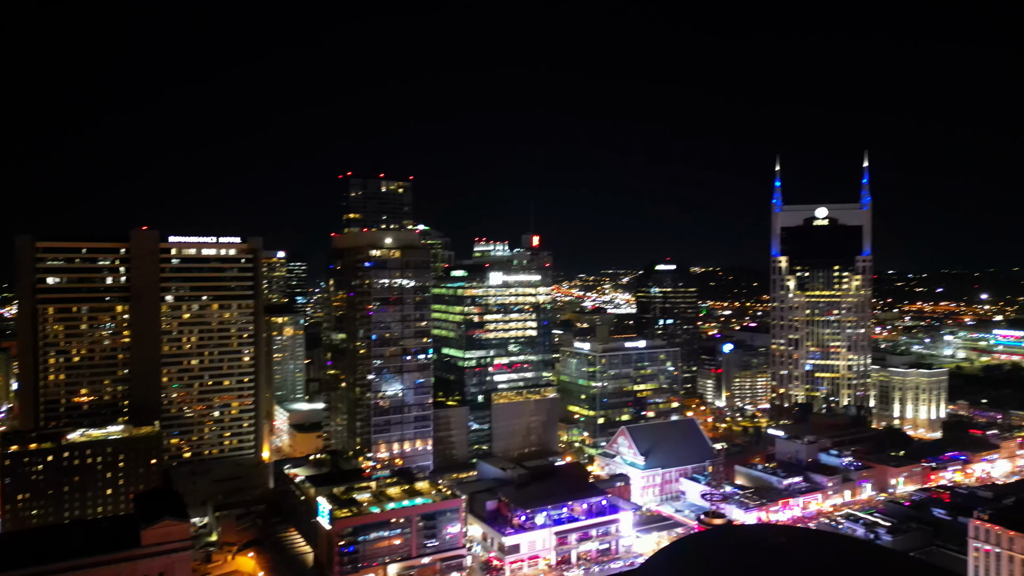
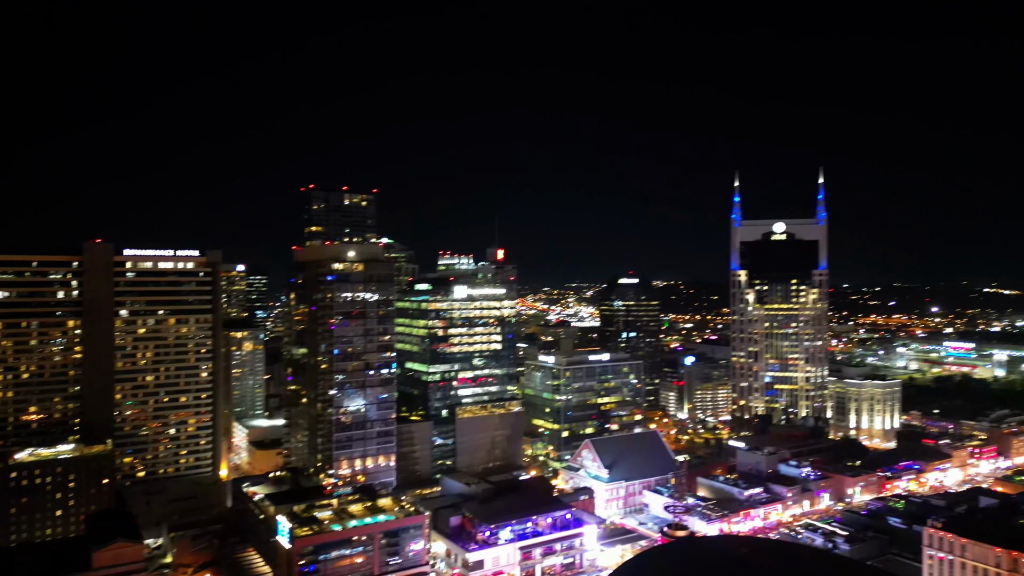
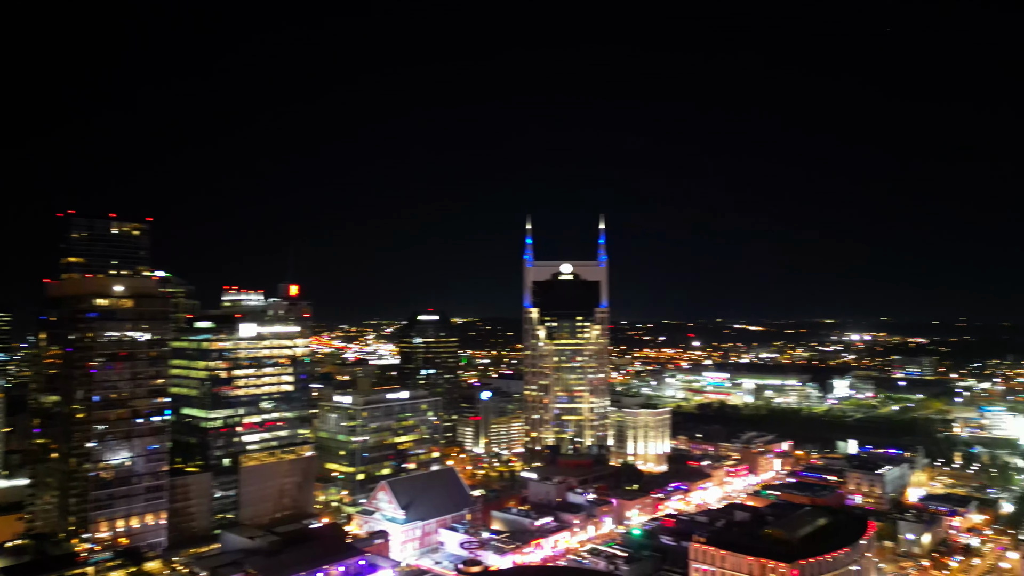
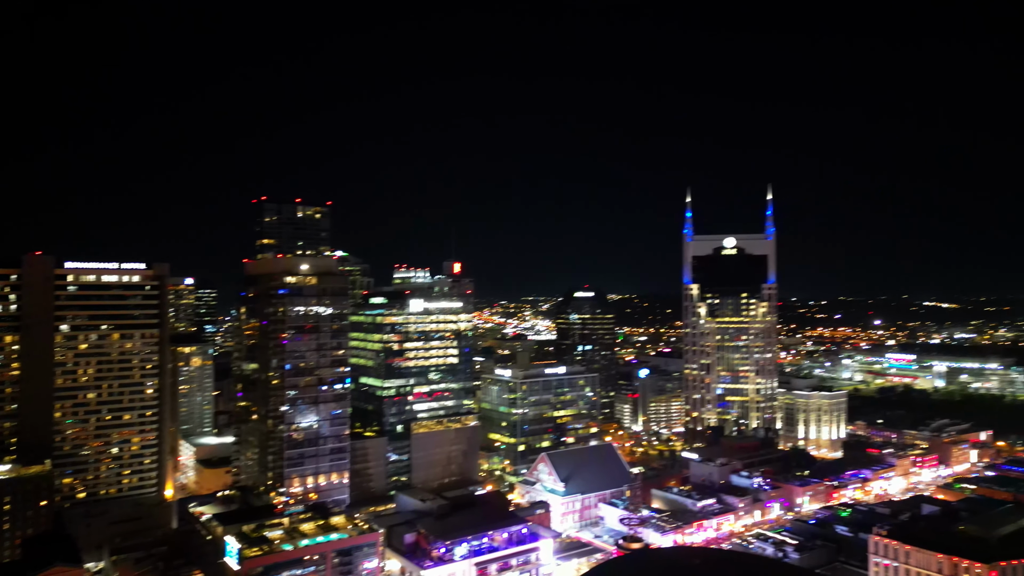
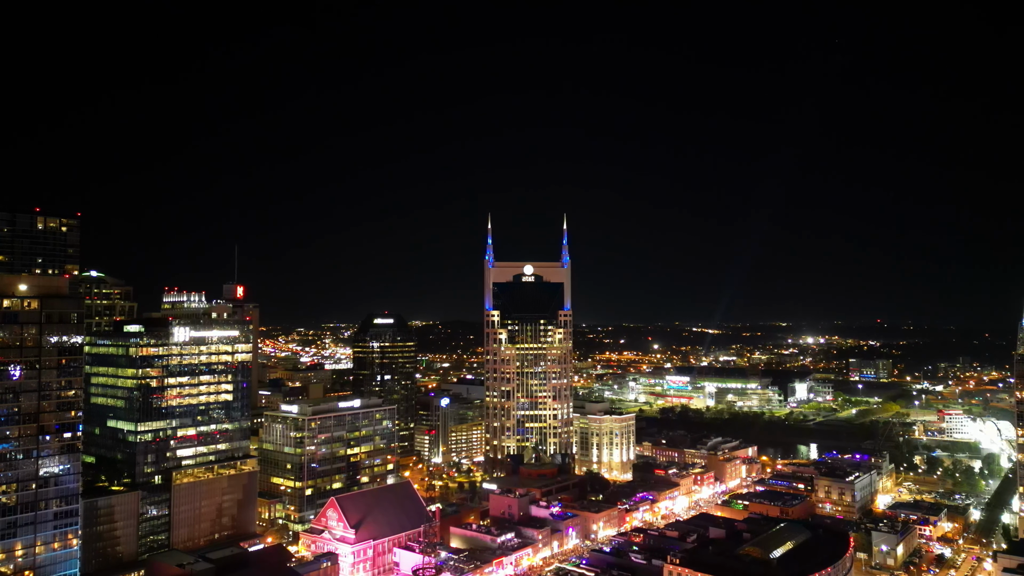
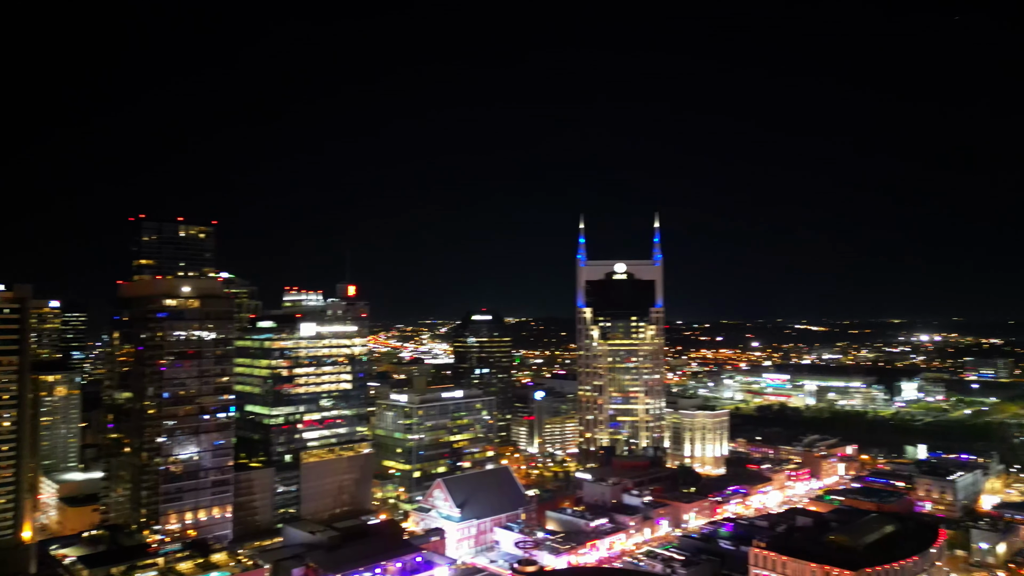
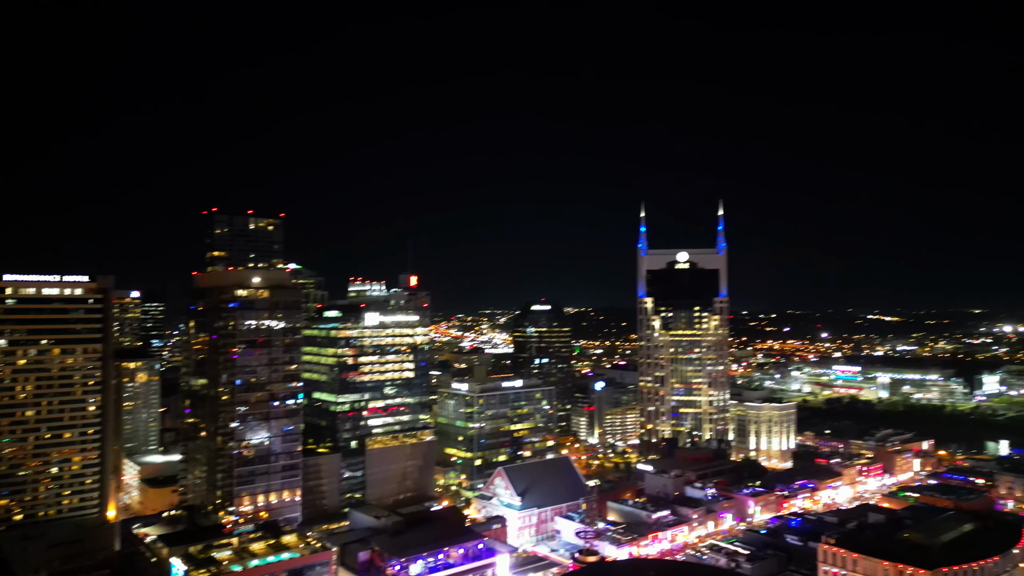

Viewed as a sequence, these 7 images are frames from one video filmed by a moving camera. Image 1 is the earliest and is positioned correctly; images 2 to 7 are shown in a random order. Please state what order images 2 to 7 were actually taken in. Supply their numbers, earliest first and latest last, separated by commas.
2, 4, 7, 6, 3, 5
